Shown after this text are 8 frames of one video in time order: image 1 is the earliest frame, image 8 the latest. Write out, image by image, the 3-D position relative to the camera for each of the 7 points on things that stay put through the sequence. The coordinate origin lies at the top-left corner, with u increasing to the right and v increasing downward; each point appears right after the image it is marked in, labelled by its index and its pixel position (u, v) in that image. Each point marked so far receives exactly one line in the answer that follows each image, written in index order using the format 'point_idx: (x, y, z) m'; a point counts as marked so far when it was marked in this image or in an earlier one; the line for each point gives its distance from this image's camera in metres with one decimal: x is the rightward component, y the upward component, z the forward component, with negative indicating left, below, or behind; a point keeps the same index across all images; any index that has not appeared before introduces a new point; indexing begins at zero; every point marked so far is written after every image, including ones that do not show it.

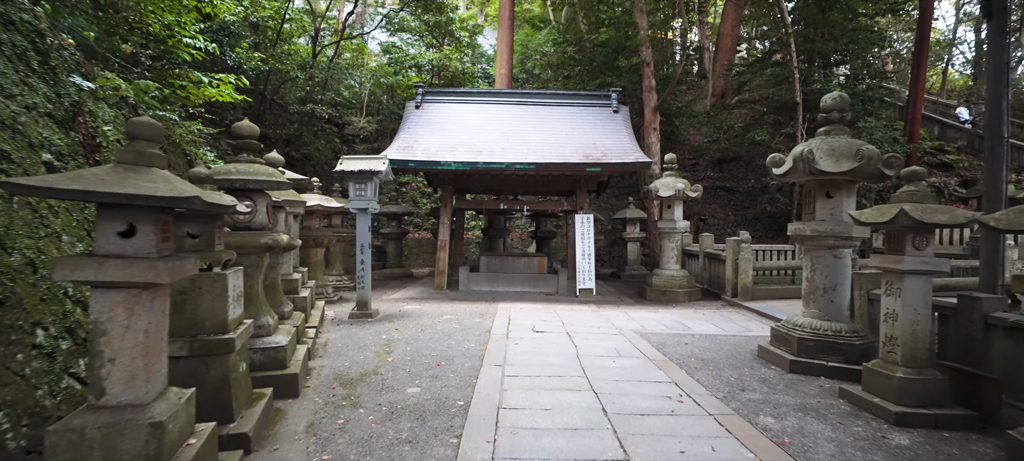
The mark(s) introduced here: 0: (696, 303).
0: (+3.0, -1.2, +8.5) m
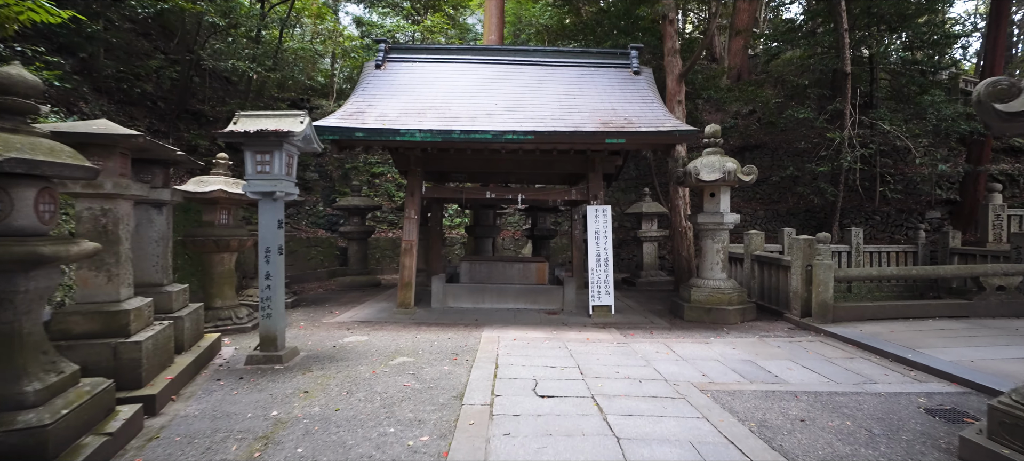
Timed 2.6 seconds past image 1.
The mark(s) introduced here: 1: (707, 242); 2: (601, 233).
0: (+2.9, -1.2, +6.3) m
1: (+2.5, -0.2, +6.8) m
2: (+1.1, 0.0, +6.6) m
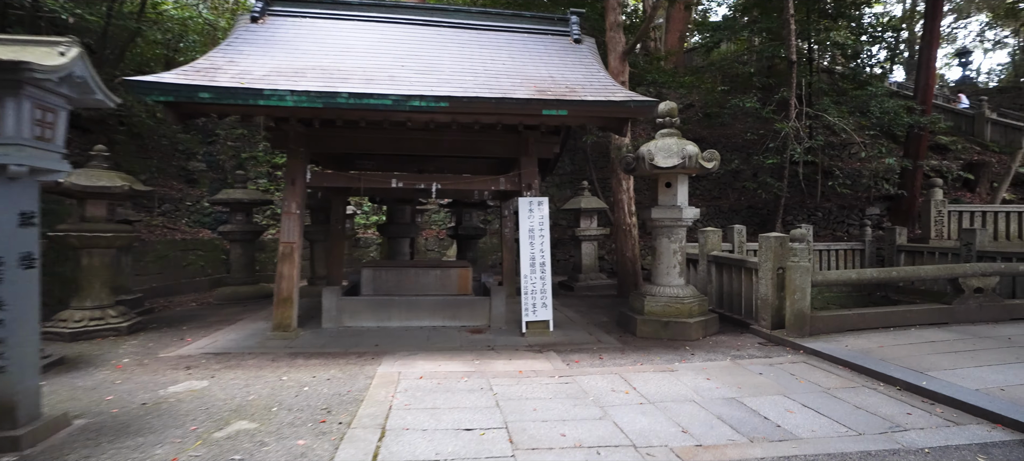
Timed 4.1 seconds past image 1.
0: (+2.1, -1.1, +5.2) m
1: (+1.6, -0.1, +5.7) m
2: (+0.3, 0.0, +5.3) m
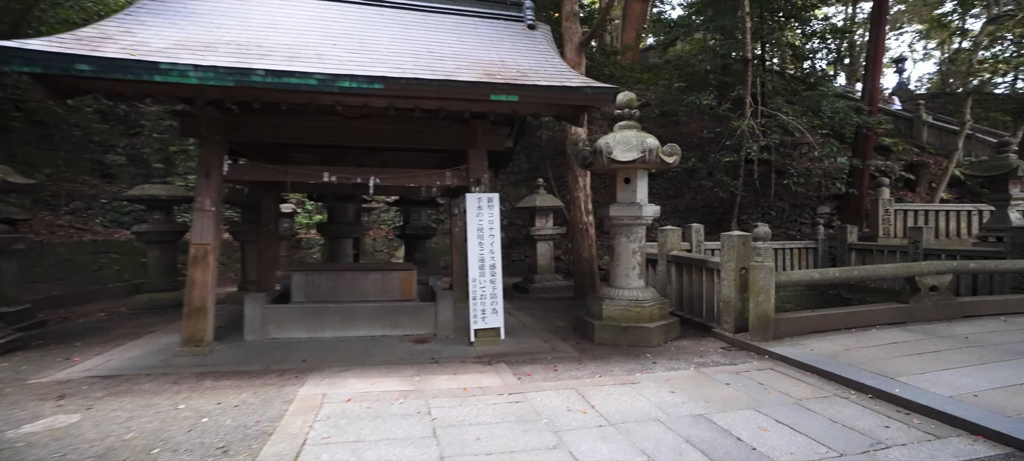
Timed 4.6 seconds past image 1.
0: (+1.6, -1.1, +4.9) m
1: (+1.1, -0.1, +5.4) m
2: (-0.2, 0.0, +4.9) m
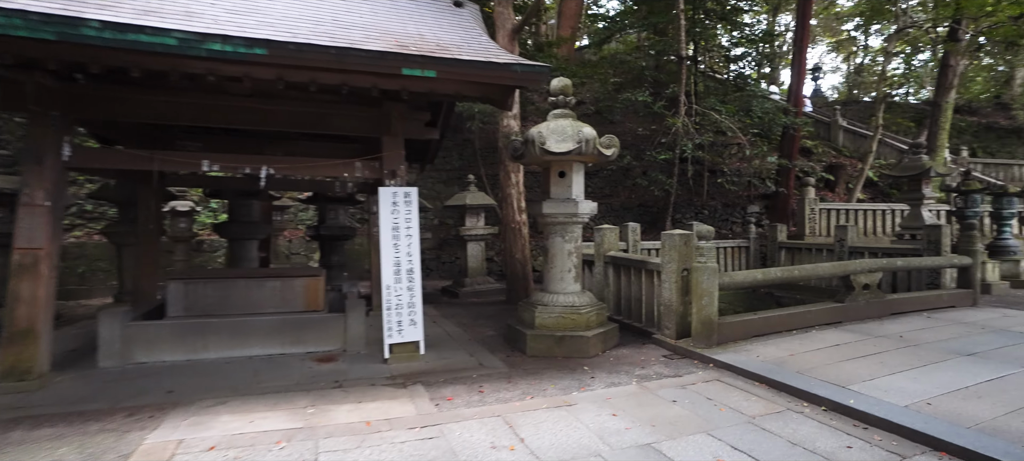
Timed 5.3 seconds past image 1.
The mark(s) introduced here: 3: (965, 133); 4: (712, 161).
0: (+0.9, -1.1, +4.5) m
1: (+0.4, -0.1, +4.9) m
2: (-0.9, 0.0, +4.2) m
3: (+15.2, +3.3, +17.6) m
4: (+4.1, +1.4, +10.8) m
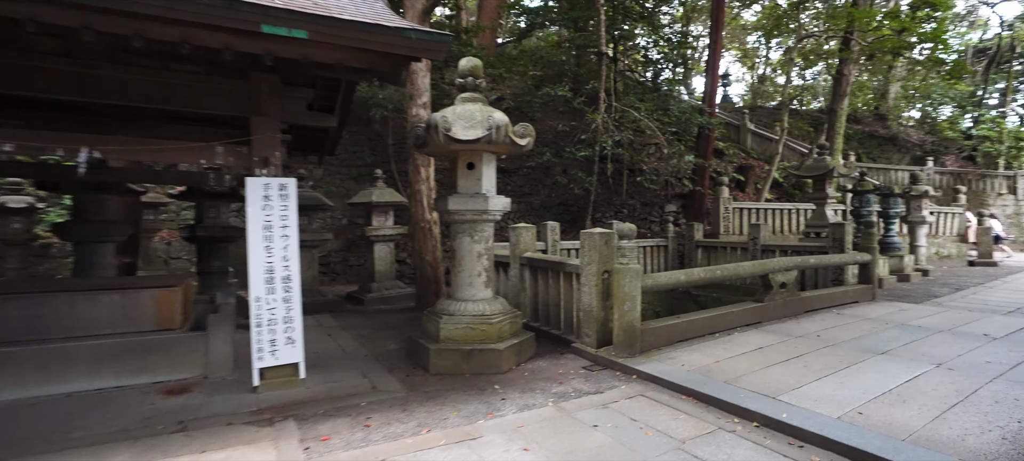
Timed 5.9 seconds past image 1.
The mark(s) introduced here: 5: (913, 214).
0: (+0.2, -1.1, +4.0) m
1: (-0.4, -0.1, +4.3) m
2: (-1.6, 0.0, +3.5) m
3: (+12.4, +3.3, +19.0) m
4: (+2.4, +1.5, +10.7) m
5: (+8.3, +0.3, +10.8) m
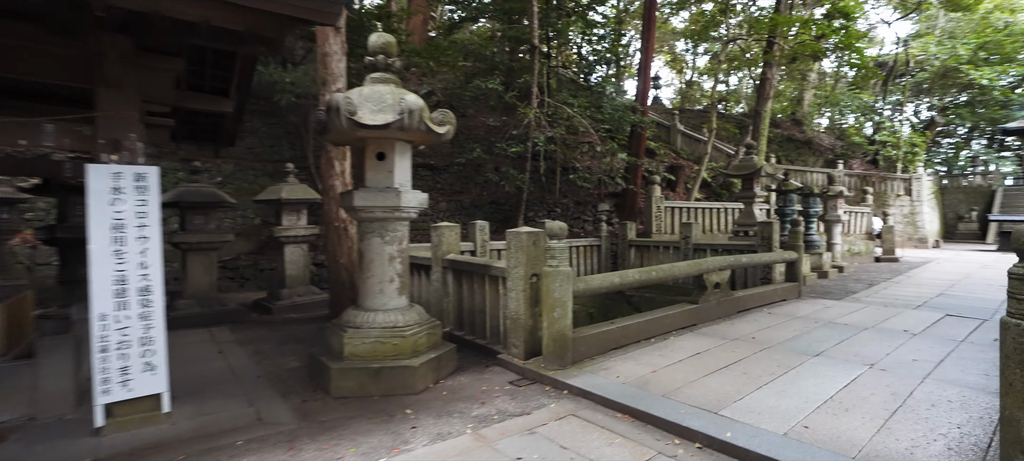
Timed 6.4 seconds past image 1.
0: (-0.4, -1.1, +3.5) m
1: (-1.0, -0.1, +3.7) m
2: (-2.1, 0.0, +2.8) m
3: (+10.0, +3.4, +19.9) m
4: (+1.0, +1.5, +10.5) m
5: (+6.9, +0.4, +11.3) m
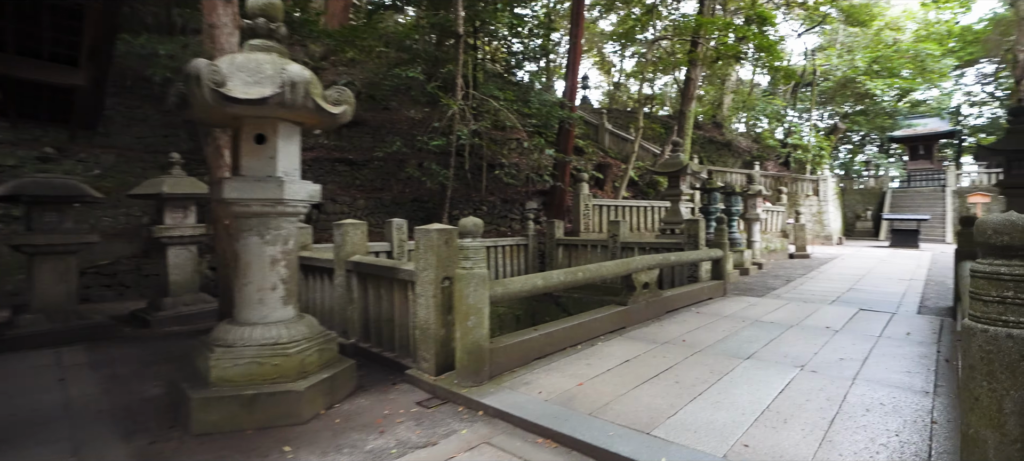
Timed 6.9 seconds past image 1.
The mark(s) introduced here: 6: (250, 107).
0: (-0.9, -1.1, +3.0) m
1: (-1.6, -0.1, +3.1) m
2: (-2.5, 0.0, +2.0) m
3: (+7.2, +3.4, +20.5) m
4: (-0.4, +1.5, +10.0) m
5: (+5.3, +0.4, +11.6) m
6: (-1.5, +0.7, +2.9) m
